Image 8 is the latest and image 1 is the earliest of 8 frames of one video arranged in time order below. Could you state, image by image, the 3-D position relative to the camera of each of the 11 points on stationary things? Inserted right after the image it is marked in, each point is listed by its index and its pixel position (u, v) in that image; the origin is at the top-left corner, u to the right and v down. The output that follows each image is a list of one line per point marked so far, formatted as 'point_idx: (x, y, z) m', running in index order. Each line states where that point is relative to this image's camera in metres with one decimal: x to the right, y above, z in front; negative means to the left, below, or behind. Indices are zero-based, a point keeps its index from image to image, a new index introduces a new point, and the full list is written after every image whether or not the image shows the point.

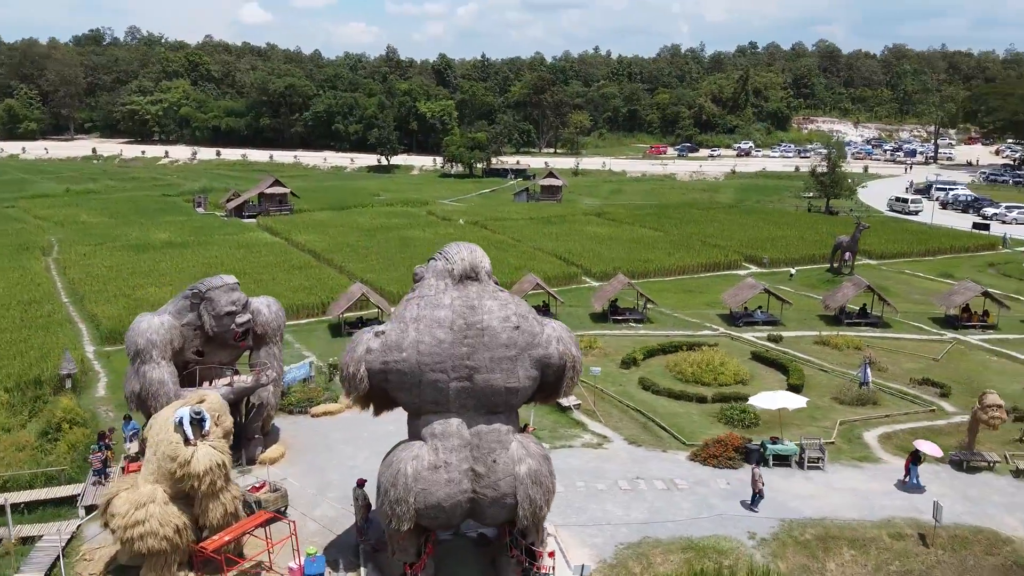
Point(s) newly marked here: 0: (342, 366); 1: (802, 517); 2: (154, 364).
0: (-3.0, -1.4, +15.1) m
1: (+6.4, -5.0, +18.8) m
2: (-8.1, -1.8, +19.4) m
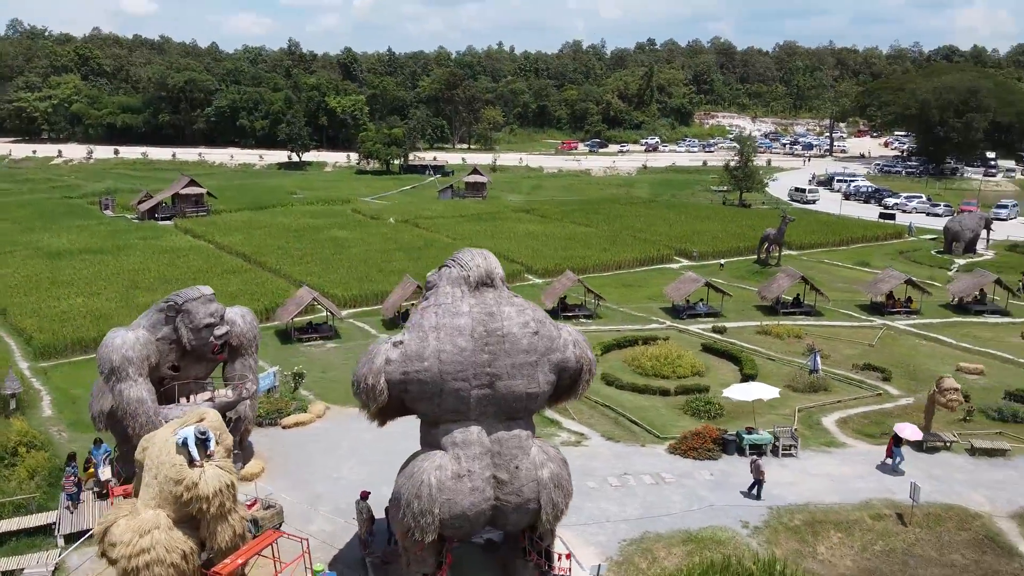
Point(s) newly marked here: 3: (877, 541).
0: (-2.7, -1.6, +14.8) m
1: (+6.3, -4.9, +19.6) m
2: (-8.2, -2.0, +18.5) m
3: (+7.9, -5.4, +18.5) m
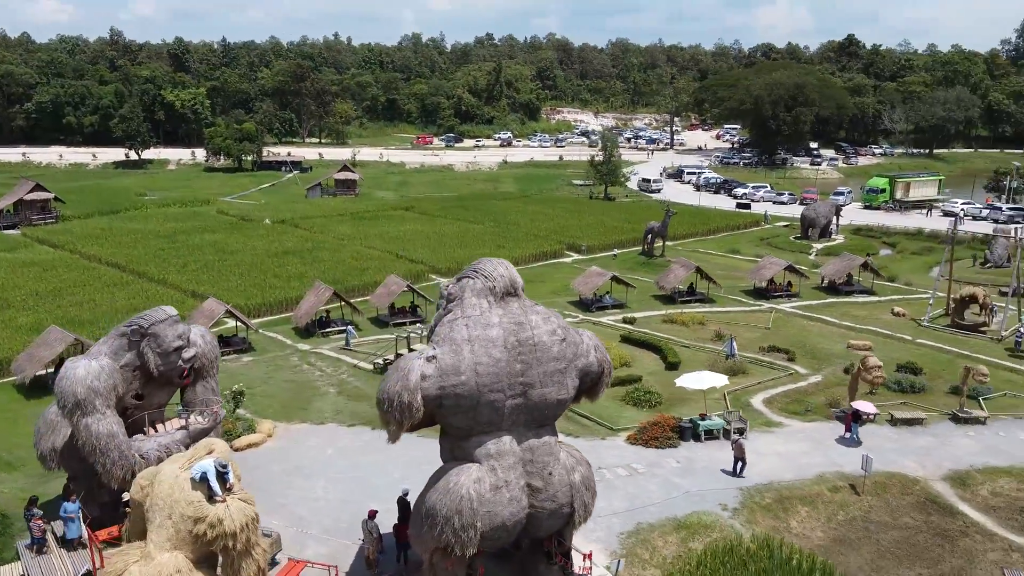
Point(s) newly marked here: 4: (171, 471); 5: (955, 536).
0: (-2.1, -1.8, +14.5) m
1: (+6.0, -4.8, +20.9) m
2: (-8.2, -2.5, +17.0) m
3: (+7.7, -5.2, +20.2) m
4: (-5.8, -3.1, +14.5) m
5: (+10.0, -5.6, +19.4) m
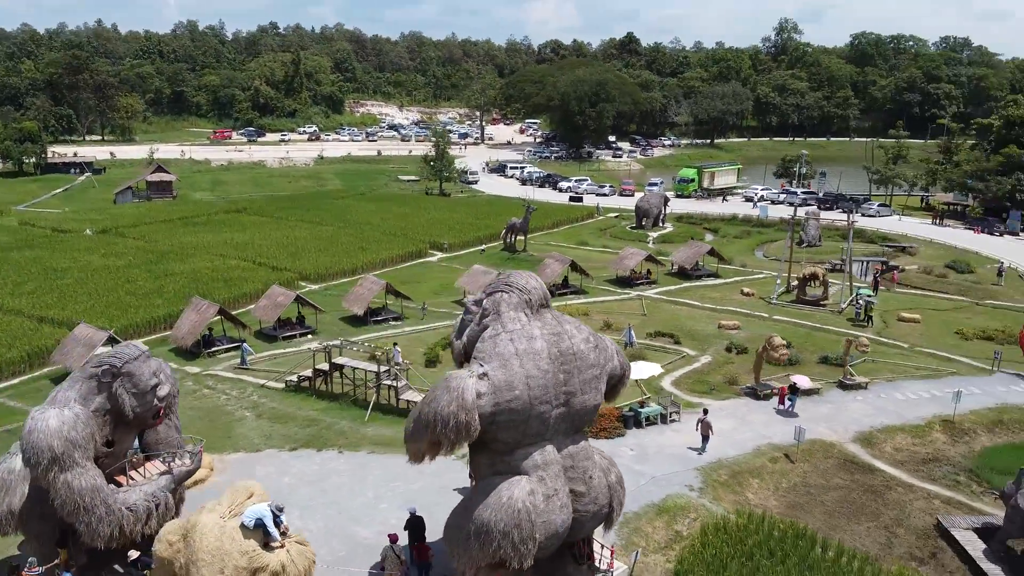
0: (-1.1, -2.2, +14.2) m
1: (+5.1, -4.6, +22.5) m
2: (-7.6, -3.2, +15.1) m
3: (+7.1, -5.0, +22.3) m
4: (-4.7, -3.7, +13.4) m
5: (+9.5, -5.2, +22.1) m
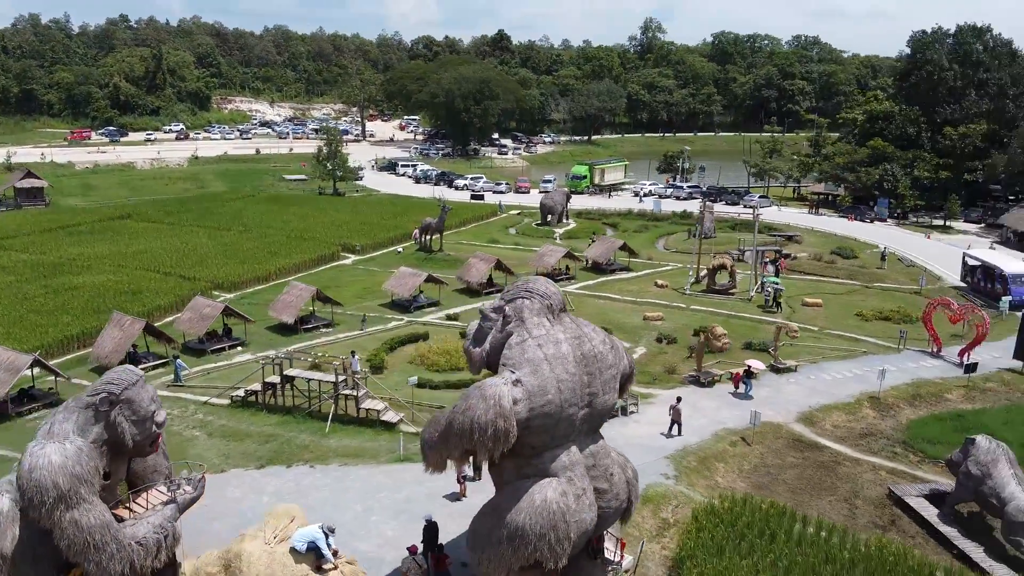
0: (-0.5, -2.3, +14.3) m
1: (+4.5, -4.5, +23.5) m
2: (-7.0, -3.6, +14.2) m
3: (+6.4, -4.8, +23.6) m
4: (-3.8, -3.9, +12.9) m
5: (+8.9, -4.9, +23.8) m
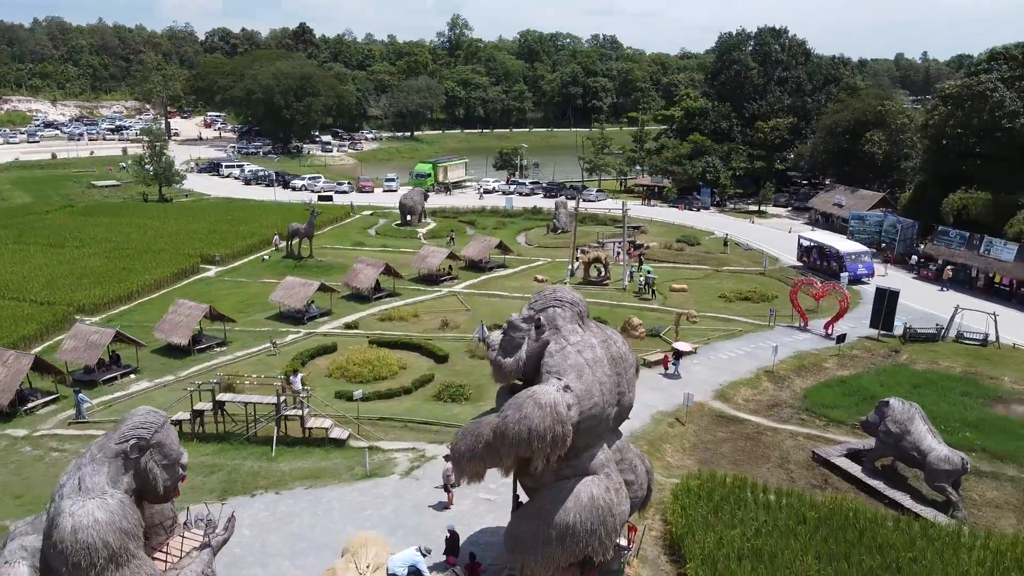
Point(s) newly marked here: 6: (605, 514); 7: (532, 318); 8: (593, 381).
0: (+0.5, -2.5, +14.8) m
1: (+3.2, -4.4, +25.0) m
2: (-5.7, -4.2, +13.1) m
3: (+5.1, -4.6, +25.5) m
4: (-2.3, -4.3, +12.7) m
5: (+7.5, -4.6, +26.2) m
6: (+1.8, -4.2, +15.7) m
7: (+0.4, -0.6, +16.0) m
8: (+1.4, -1.7, +15.5) m
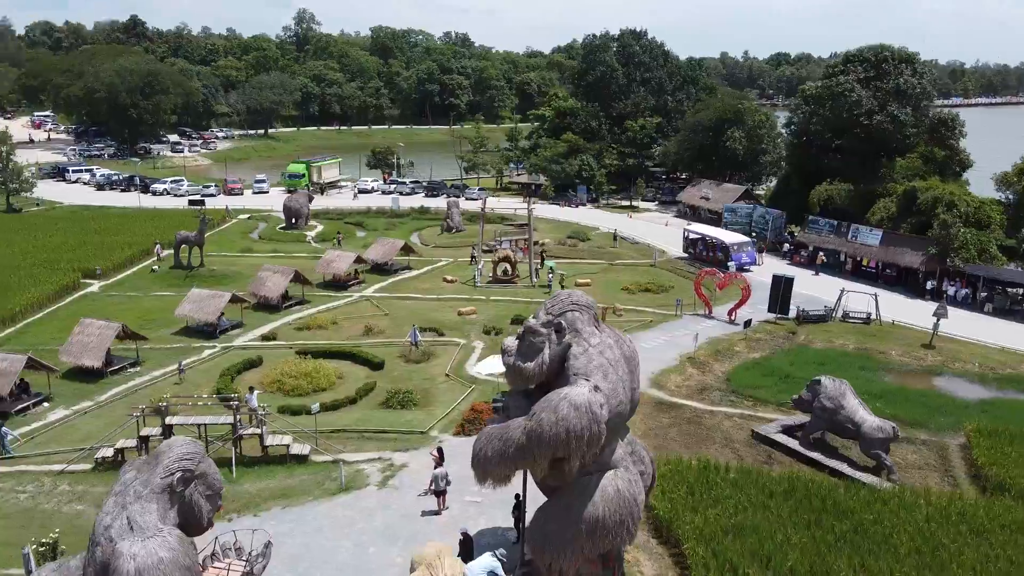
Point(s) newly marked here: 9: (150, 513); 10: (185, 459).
0: (+1.2, -2.6, +15.4) m
1: (+2.1, -4.3, +25.9) m
2: (-4.5, -4.6, +12.6) m
3: (+3.8, -4.4, +26.8) m
4: (-1.1, -4.6, +12.8) m
5: (+6.0, -4.3, +27.9) m
6: (+2.3, -4.2, +16.5) m
7: (+0.8, -0.7, +16.5) m
8: (+1.9, -1.7, +16.3) m
9: (-5.4, -3.3, +12.8) m
10: (-5.1, -2.7, +13.4) m
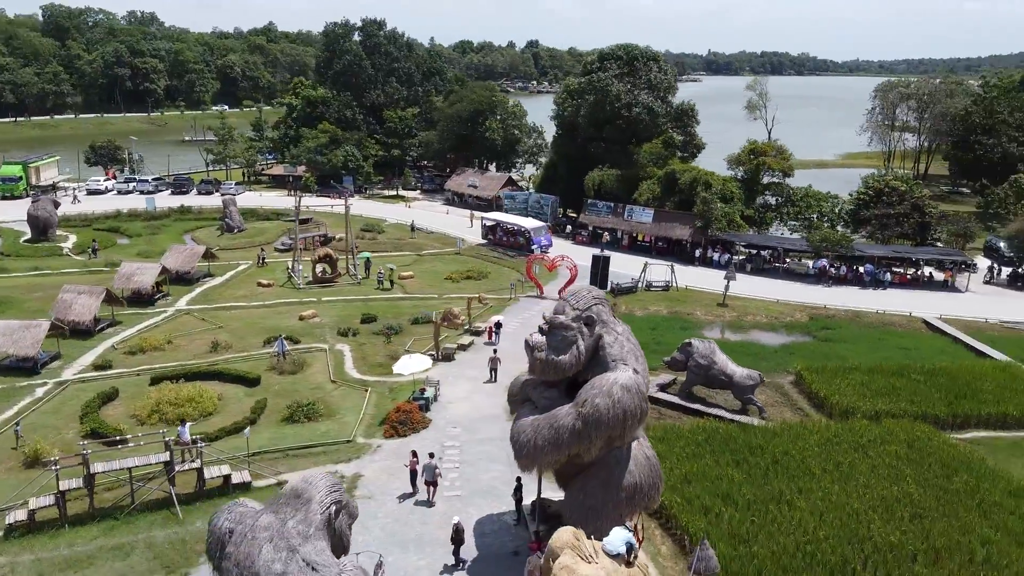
0: (+2.4, -2.5, +17.3) m
1: (-0.4, -4.1, +27.5) m
2: (-1.7, -5.0, +12.8) m
3: (+0.9, -4.1, +29.0) m
4: (+1.4, -4.7, +14.2) m
5: (+2.5, -3.8, +30.8) m
6: (+3.2, -4.0, +18.9) m
7: (+1.5, -0.6, +18.2) m
8: (+2.7, -1.6, +18.4) m
9: (-2.7, -3.8, +12.6) m
10: (-2.7, -3.1, +13.2) m
